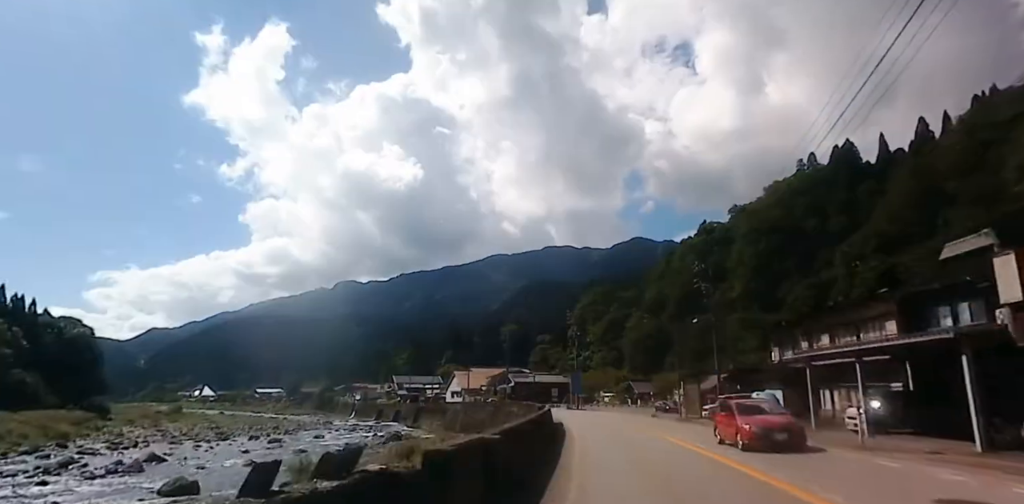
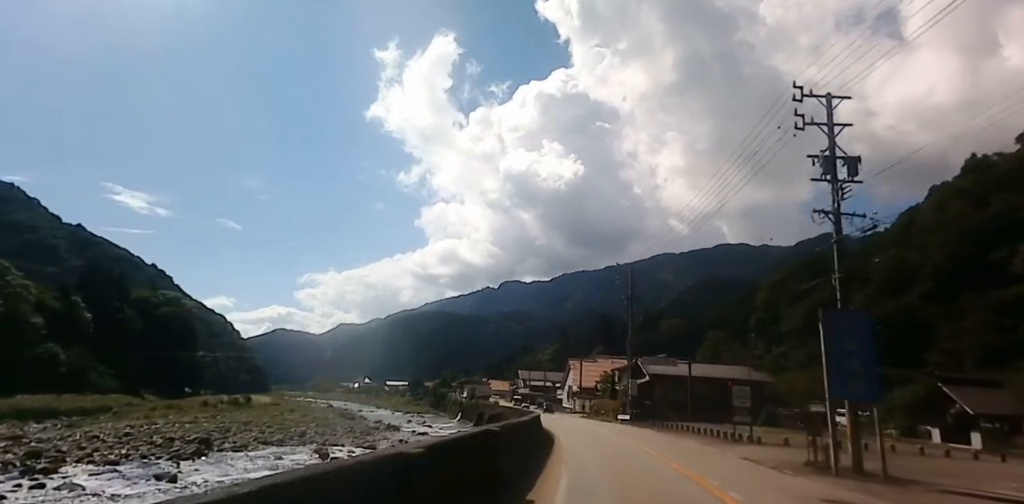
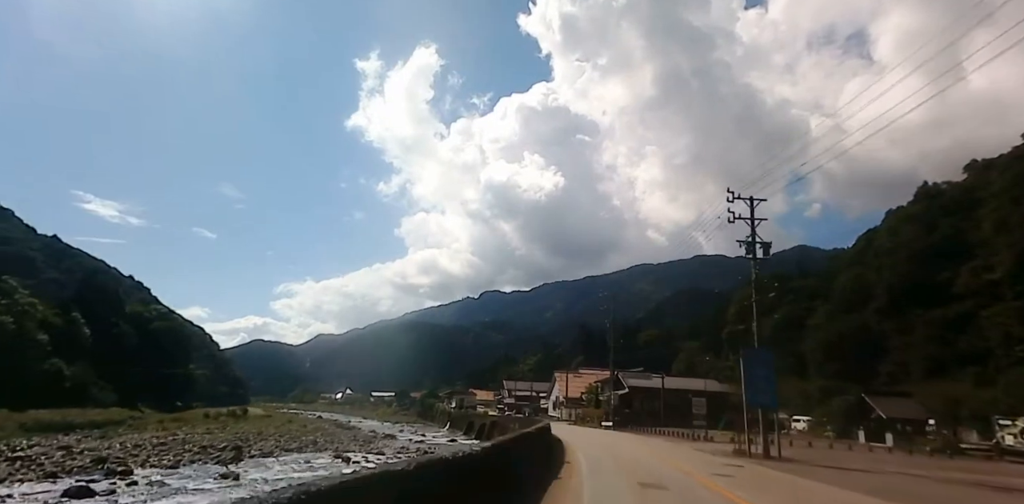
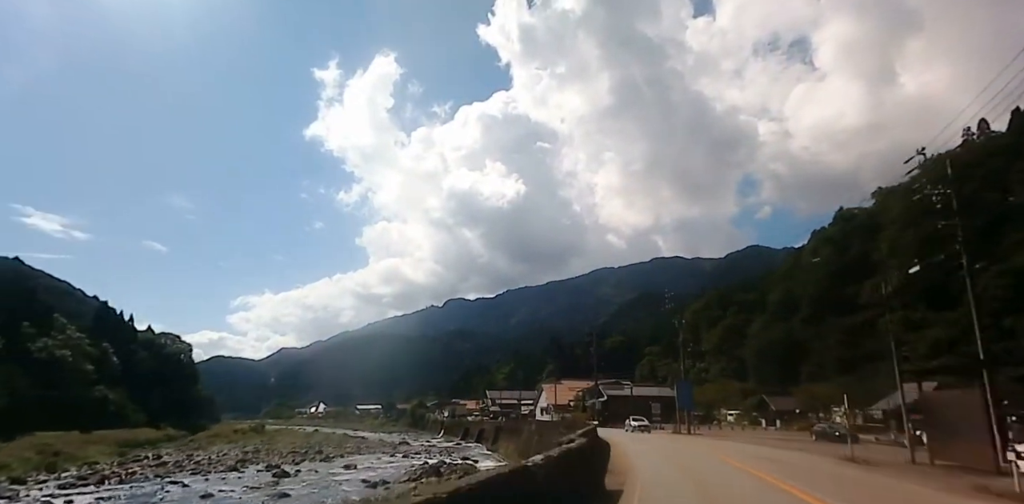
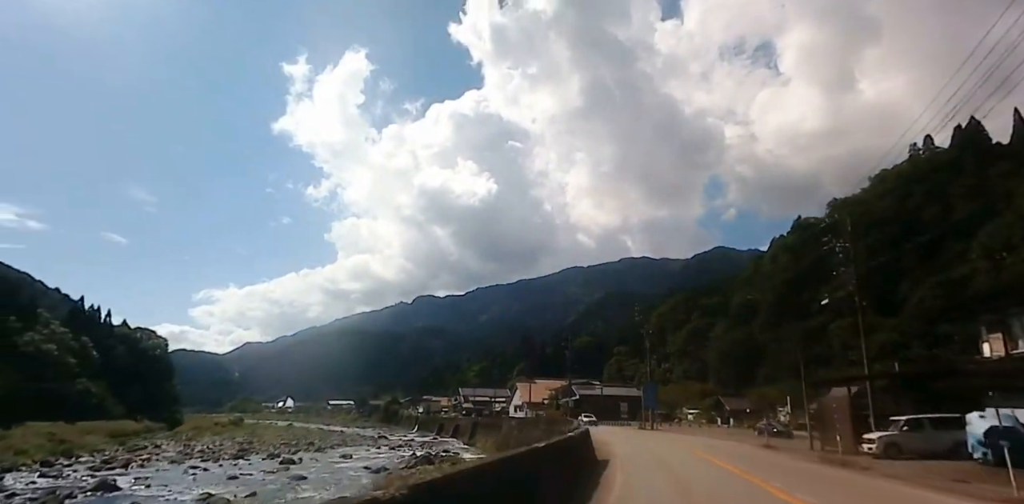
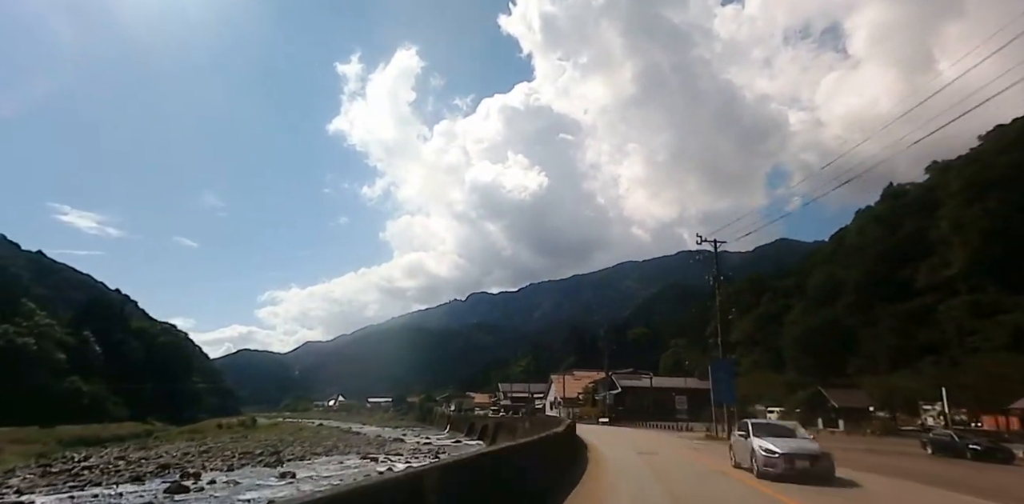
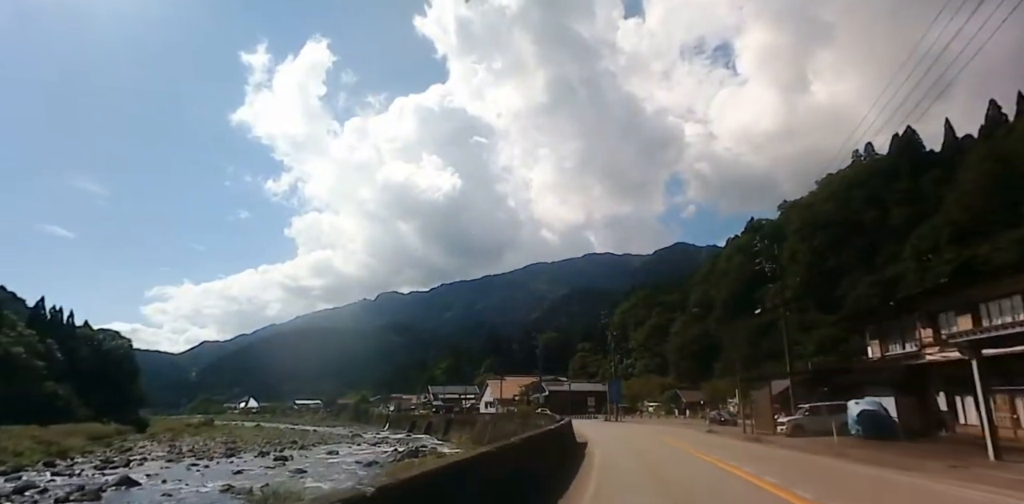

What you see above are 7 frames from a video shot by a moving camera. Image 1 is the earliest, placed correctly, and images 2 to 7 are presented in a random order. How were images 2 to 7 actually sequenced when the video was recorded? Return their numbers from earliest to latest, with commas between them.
7, 5, 4, 6, 3, 2
